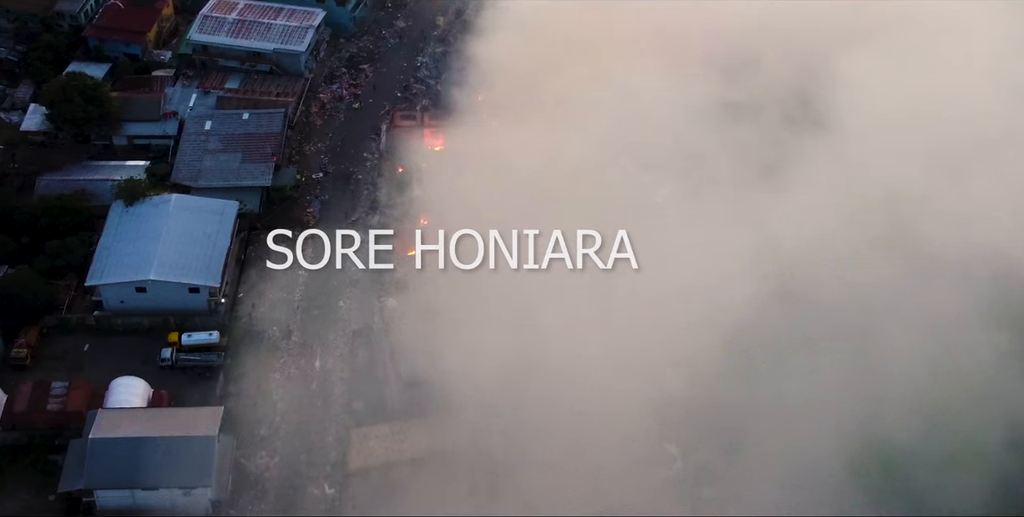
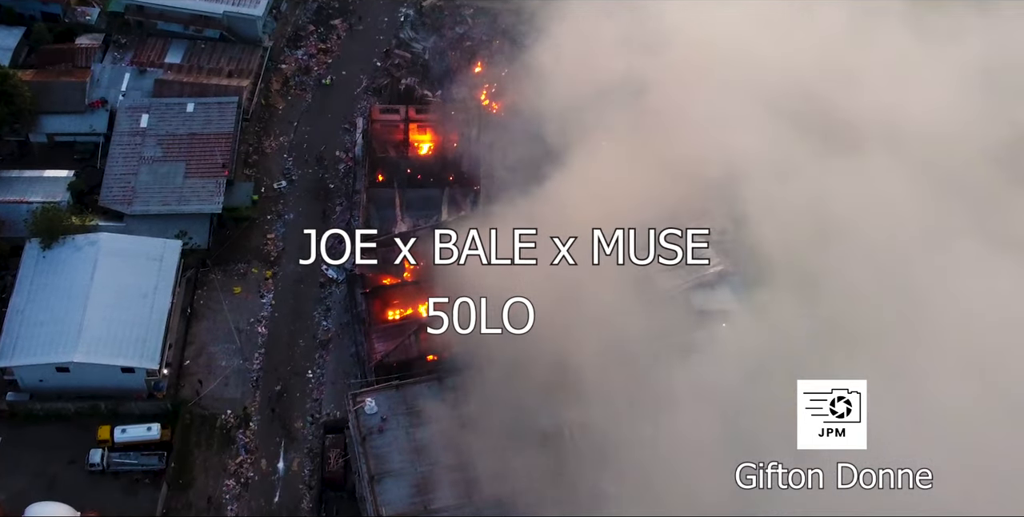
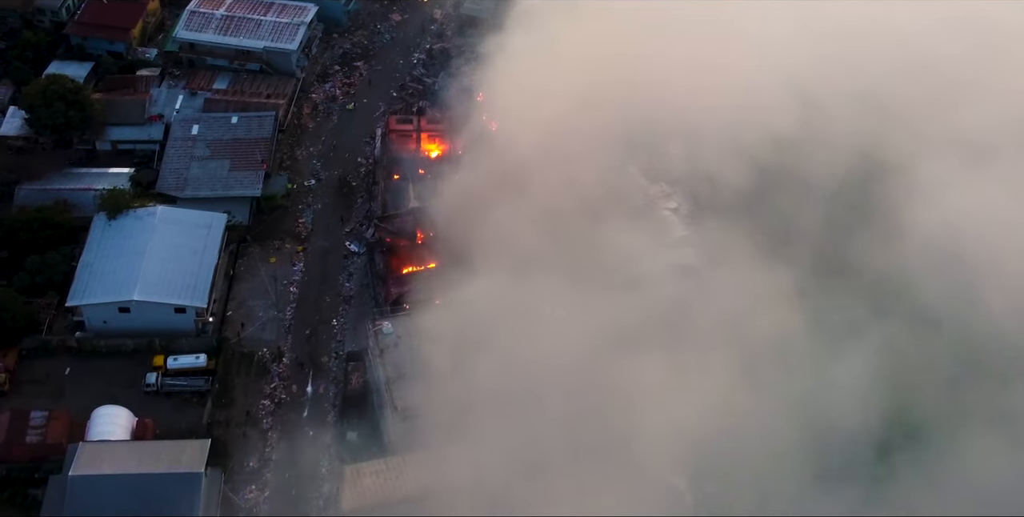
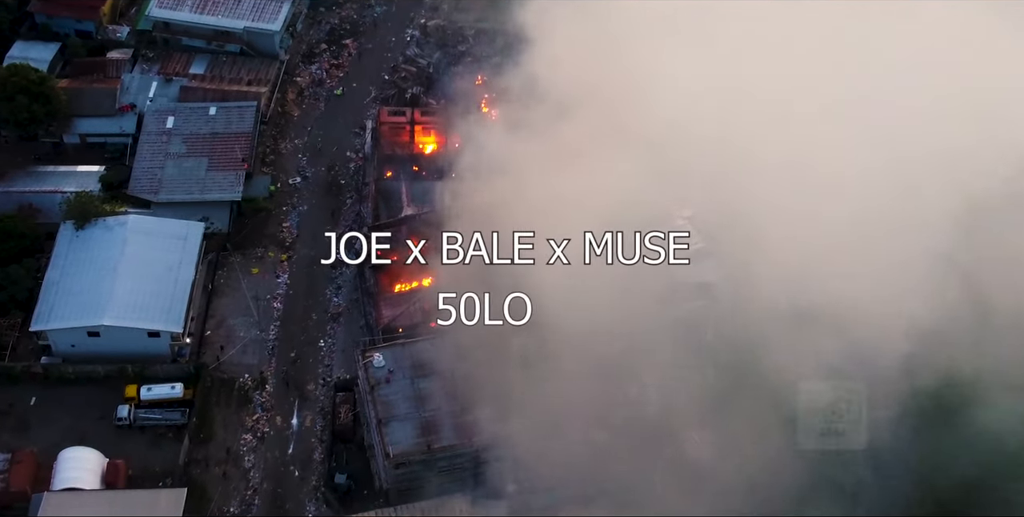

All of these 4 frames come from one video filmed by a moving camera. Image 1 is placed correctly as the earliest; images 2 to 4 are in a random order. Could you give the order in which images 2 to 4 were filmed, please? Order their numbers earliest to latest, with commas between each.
3, 4, 2
